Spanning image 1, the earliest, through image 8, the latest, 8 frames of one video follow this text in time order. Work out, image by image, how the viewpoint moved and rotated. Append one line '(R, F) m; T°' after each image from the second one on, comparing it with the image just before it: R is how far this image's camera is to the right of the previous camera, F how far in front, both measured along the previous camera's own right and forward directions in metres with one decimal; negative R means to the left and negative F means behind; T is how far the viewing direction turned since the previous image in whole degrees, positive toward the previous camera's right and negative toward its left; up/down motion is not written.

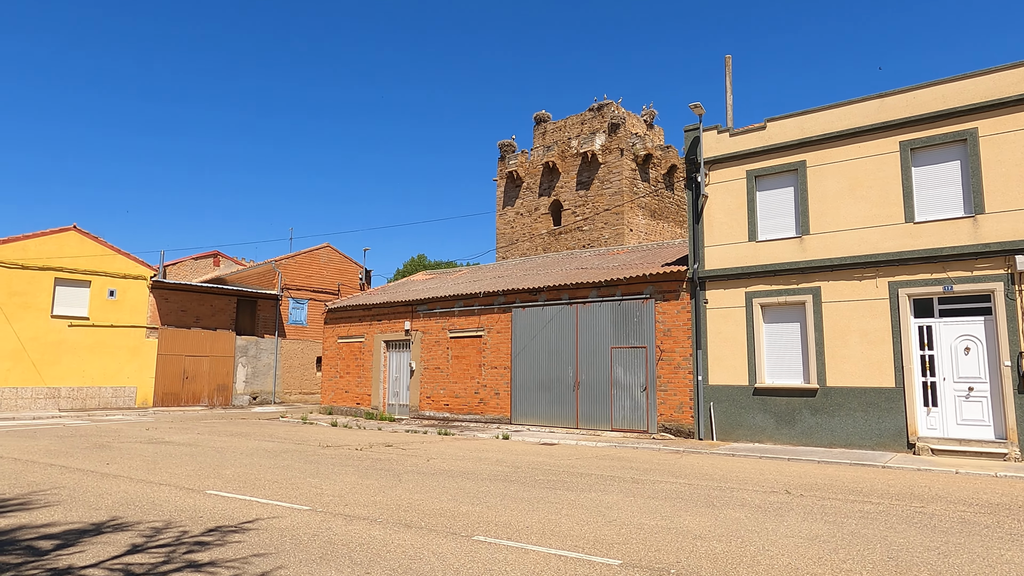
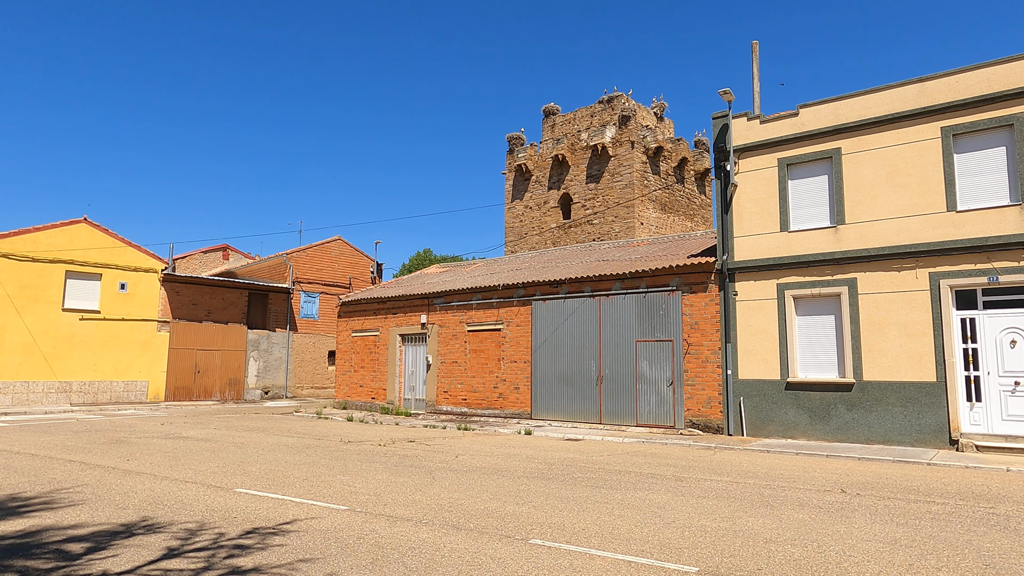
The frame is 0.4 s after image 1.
(-0.4, +0.4) m; 0°
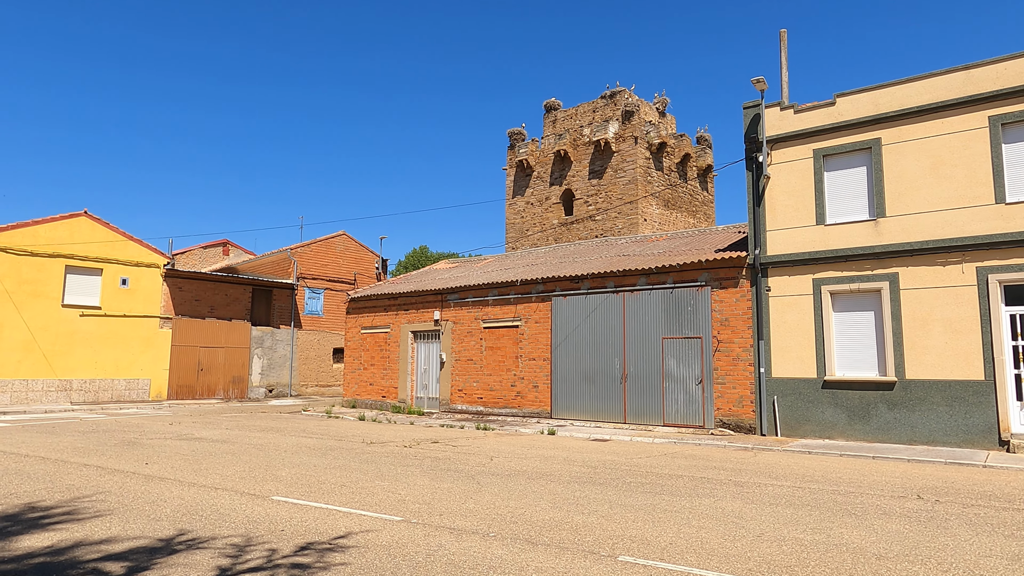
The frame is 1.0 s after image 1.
(-0.6, +0.5) m; +1°
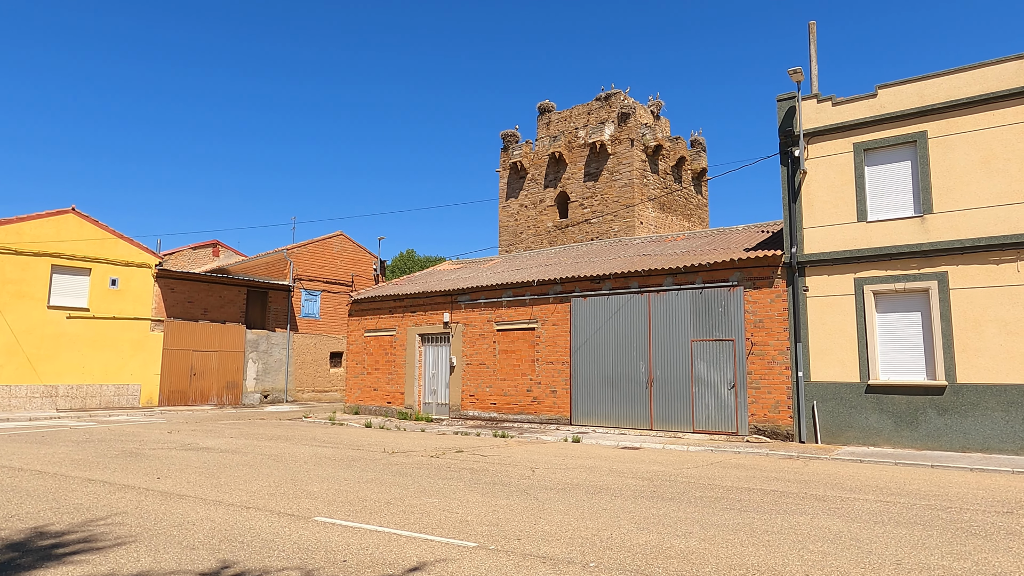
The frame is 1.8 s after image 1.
(-0.8, +0.7) m; +1°
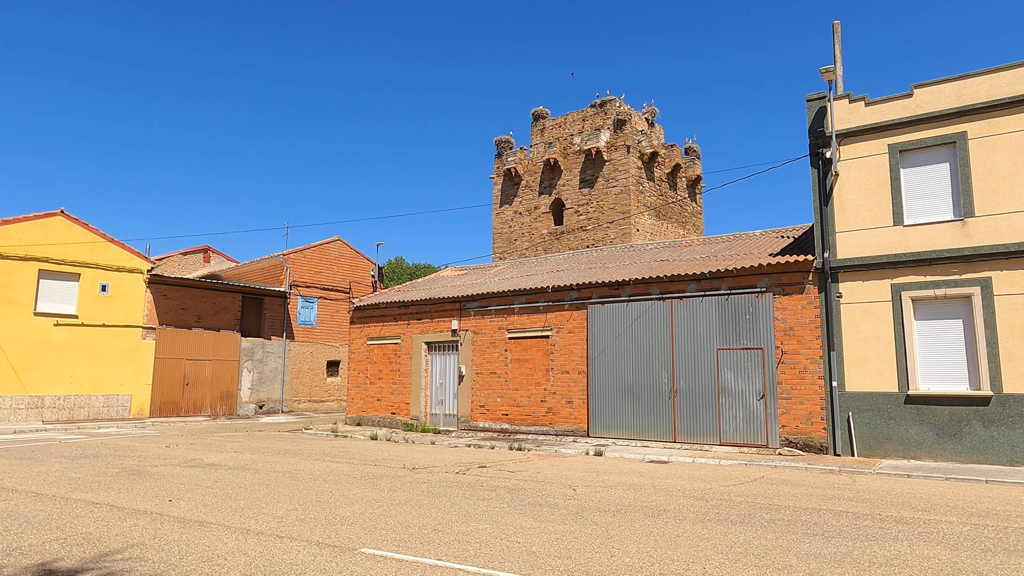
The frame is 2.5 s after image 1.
(-0.7, +0.6) m; +1°
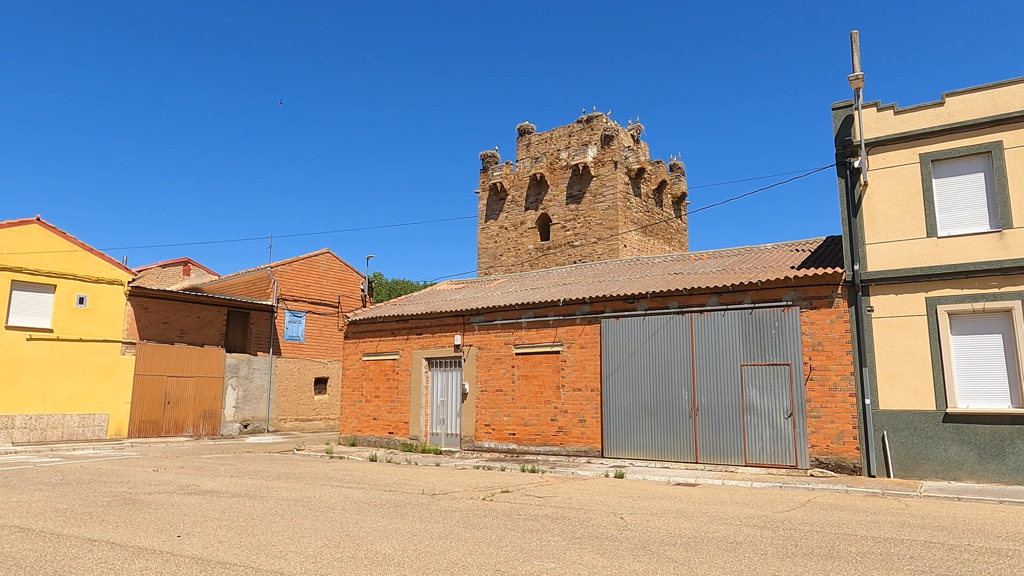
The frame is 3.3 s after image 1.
(-0.8, +0.7) m; +2°
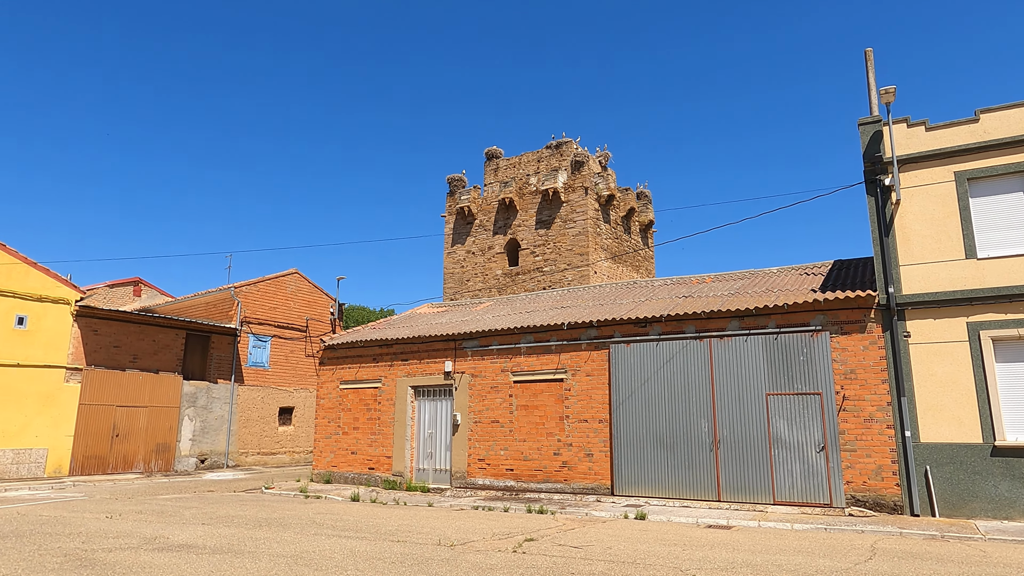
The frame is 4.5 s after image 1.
(-1.0, +1.2) m; +4°
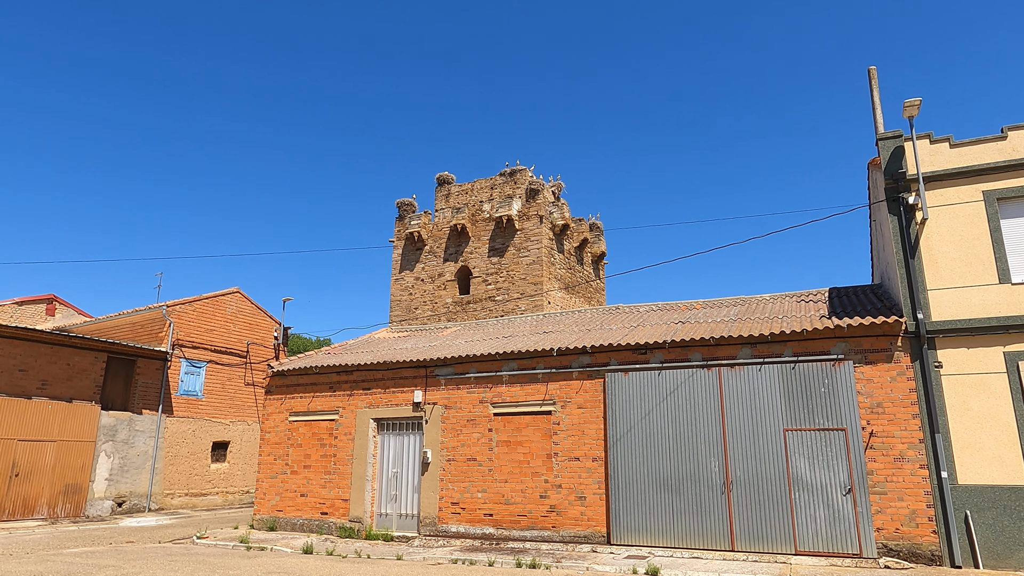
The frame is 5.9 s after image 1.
(-0.9, +1.5) m; +5°
